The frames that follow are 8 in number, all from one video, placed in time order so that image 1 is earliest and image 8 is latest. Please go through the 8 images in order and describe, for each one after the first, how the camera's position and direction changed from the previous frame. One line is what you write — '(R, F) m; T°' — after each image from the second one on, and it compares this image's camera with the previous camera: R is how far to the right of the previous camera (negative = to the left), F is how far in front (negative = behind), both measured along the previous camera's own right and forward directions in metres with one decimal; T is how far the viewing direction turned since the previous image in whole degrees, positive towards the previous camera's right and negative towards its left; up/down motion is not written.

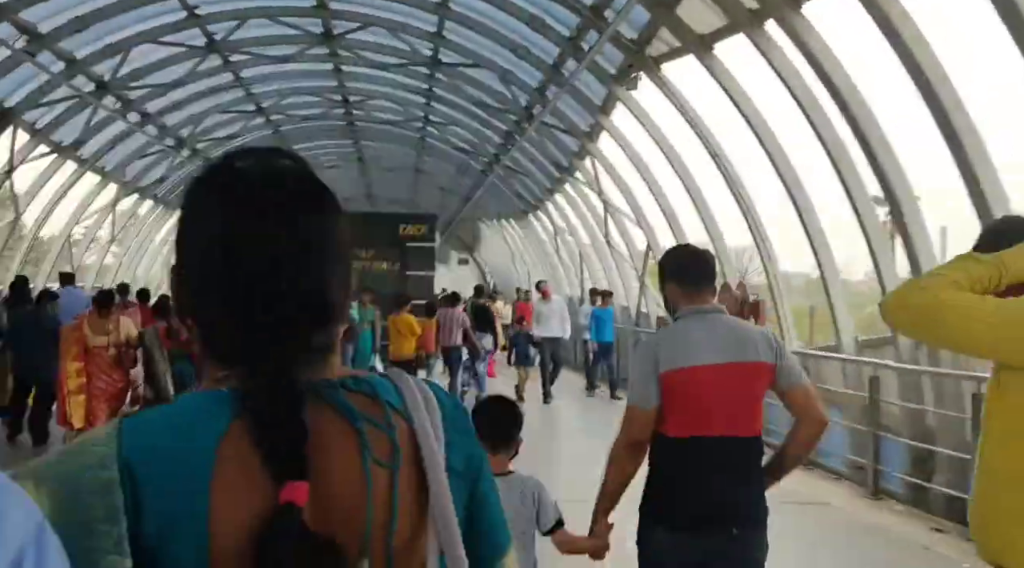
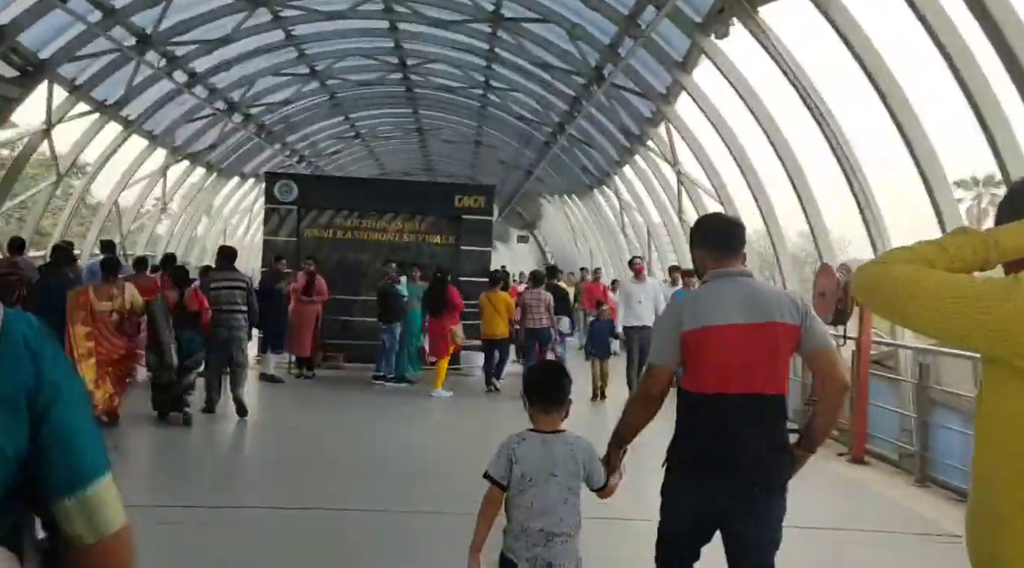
(-0.1, +1.4) m; -4°
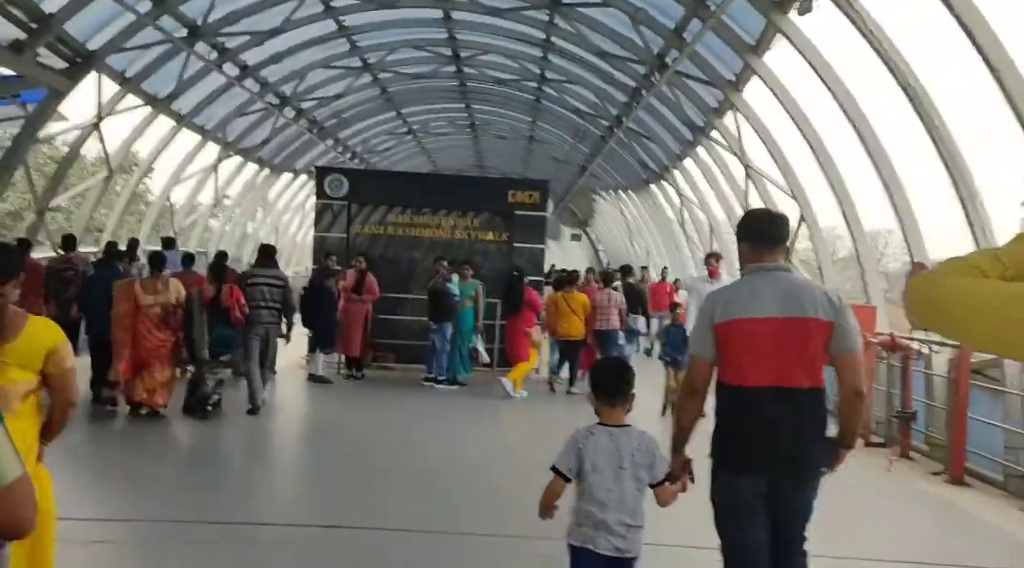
(-0.1, +0.7) m; -3°
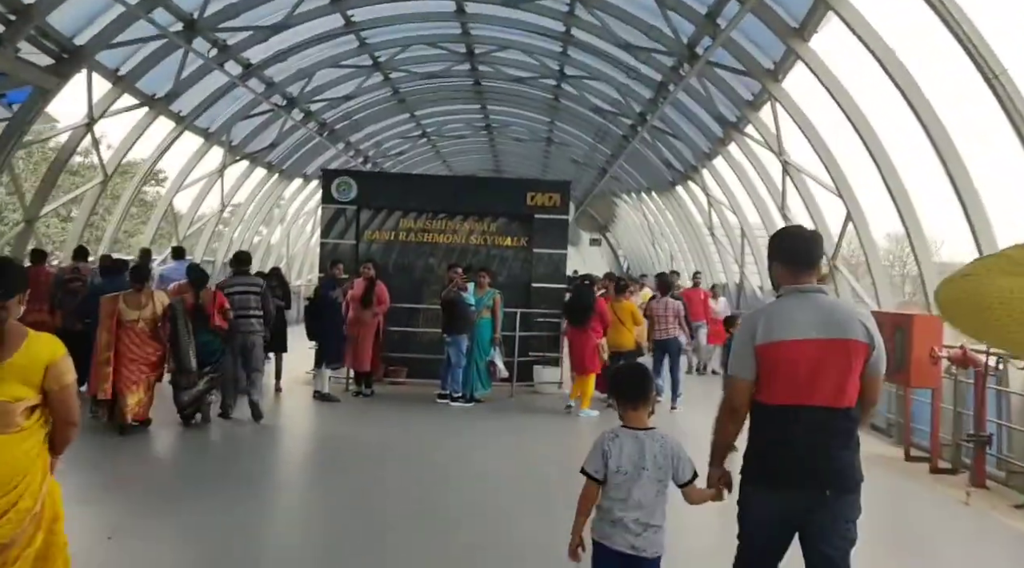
(0.0, +1.1) m; -1°
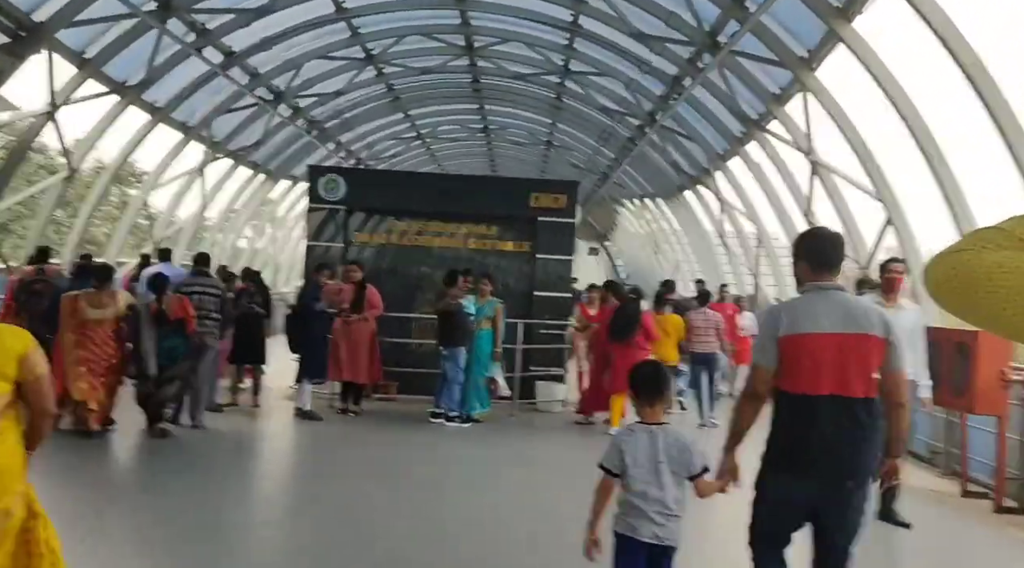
(-0.2, +1.3) m; +1°
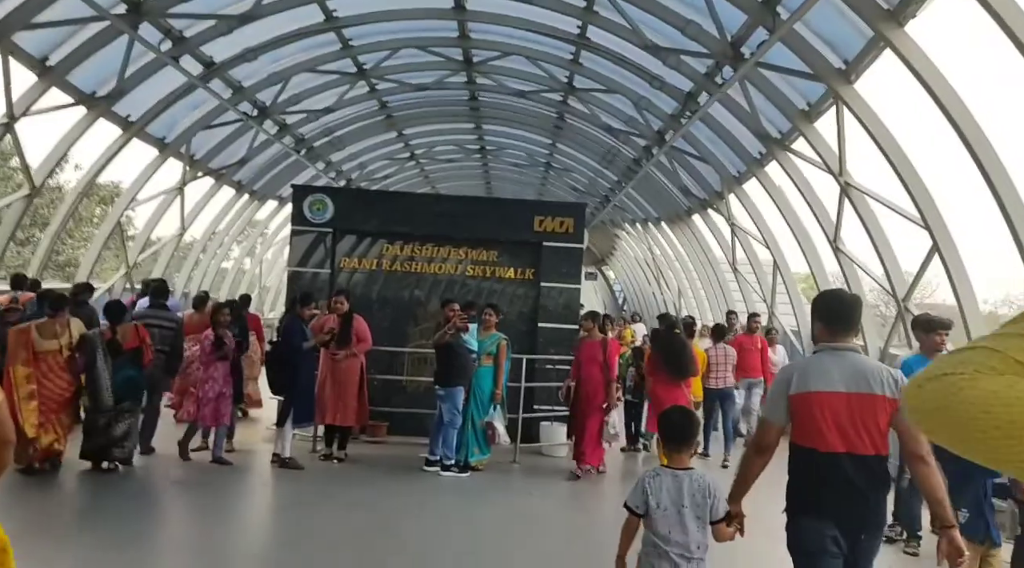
(-0.2, +1.2) m; +1°
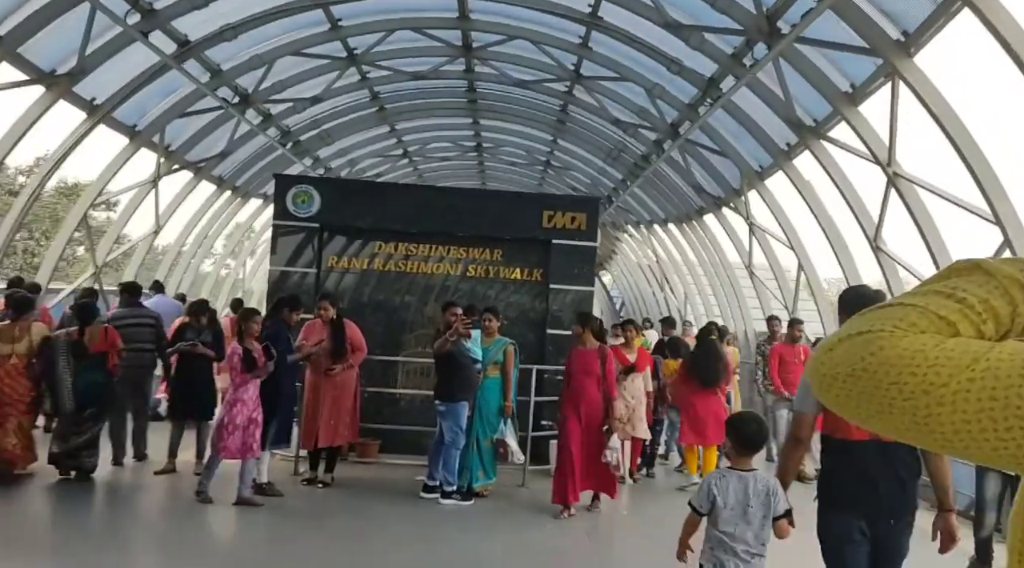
(-0.2, +1.3) m; +1°
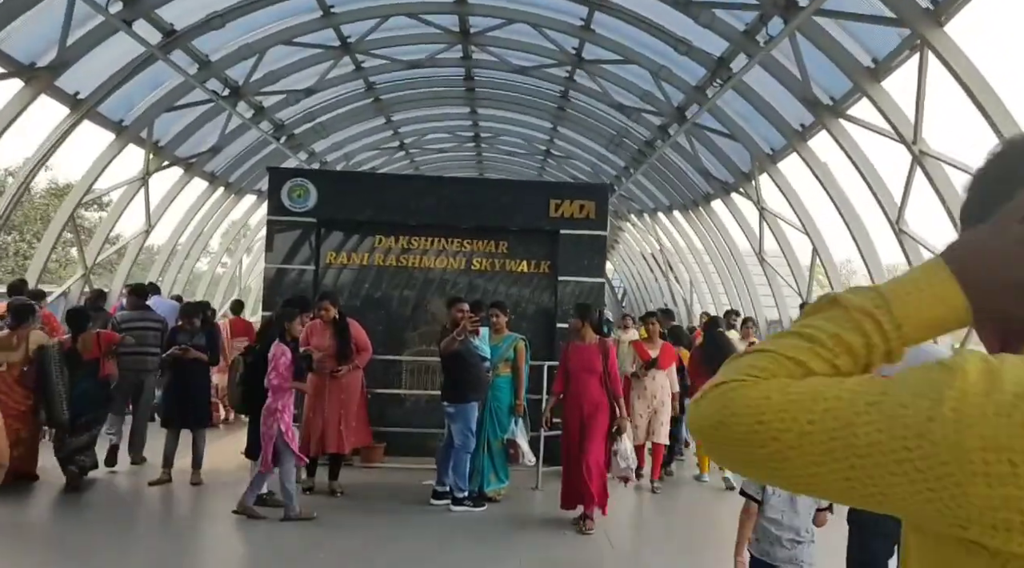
(-0.1, +0.5) m; 0°
